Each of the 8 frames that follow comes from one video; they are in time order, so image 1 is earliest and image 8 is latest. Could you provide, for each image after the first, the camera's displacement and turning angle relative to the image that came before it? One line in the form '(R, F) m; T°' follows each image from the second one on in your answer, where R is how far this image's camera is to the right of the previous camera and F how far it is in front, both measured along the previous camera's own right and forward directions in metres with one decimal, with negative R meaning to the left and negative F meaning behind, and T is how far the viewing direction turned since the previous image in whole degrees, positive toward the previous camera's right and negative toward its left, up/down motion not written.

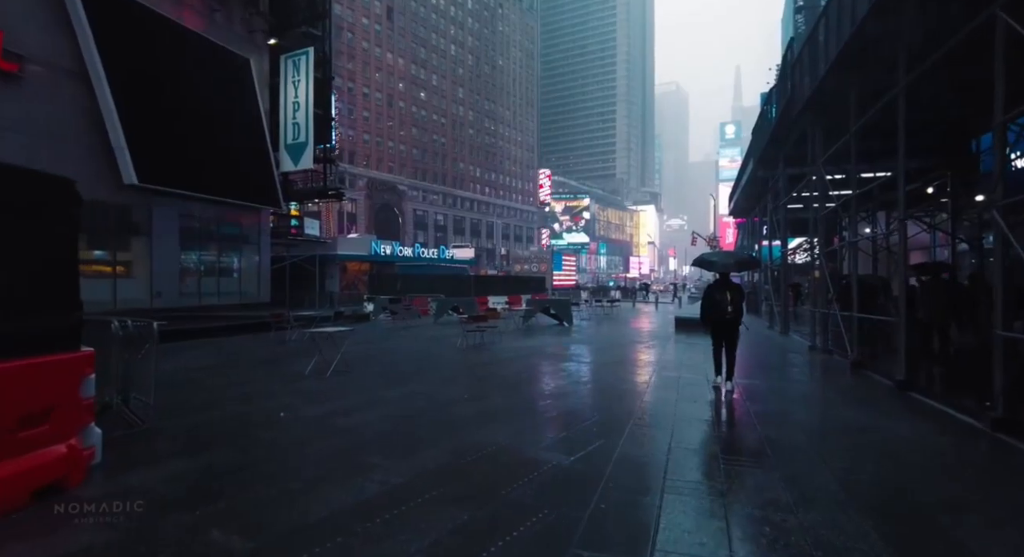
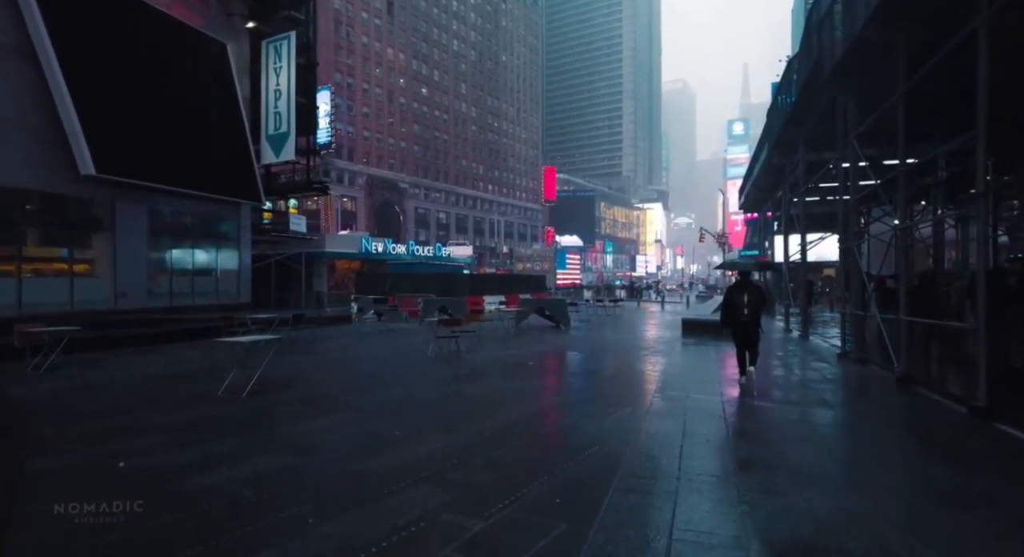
(+0.6, +1.9) m; -1°
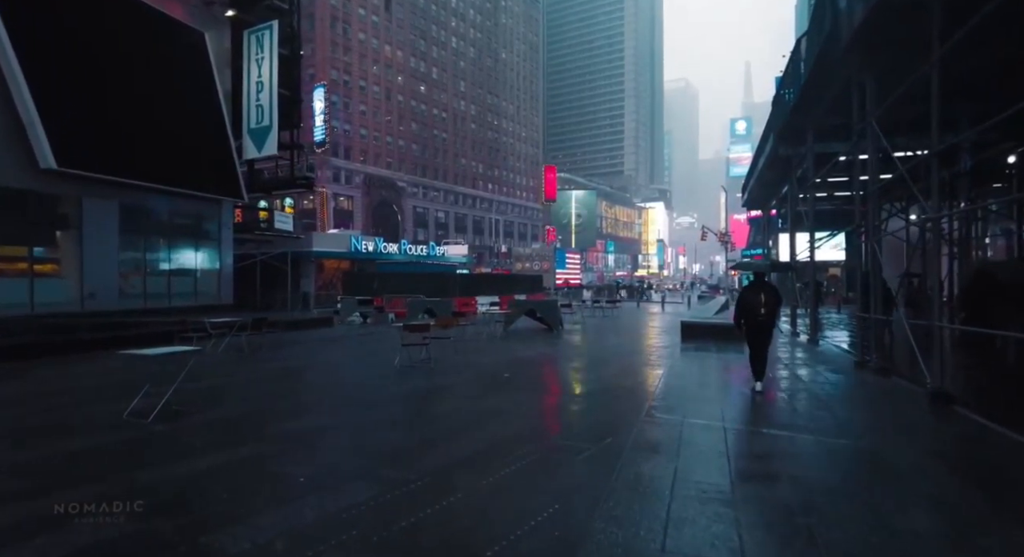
(+0.5, +1.3) m; 0°
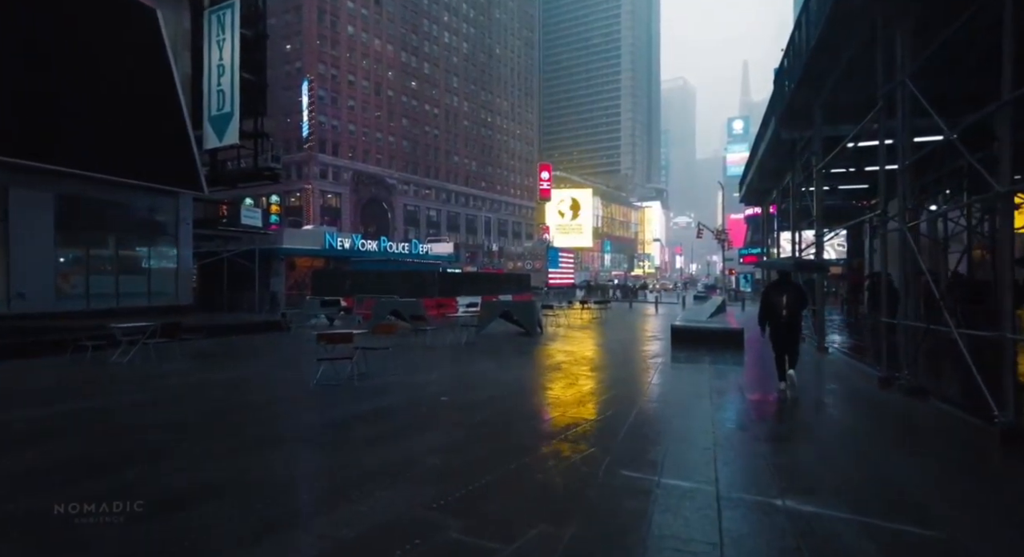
(+0.7, +2.0) m; 0°
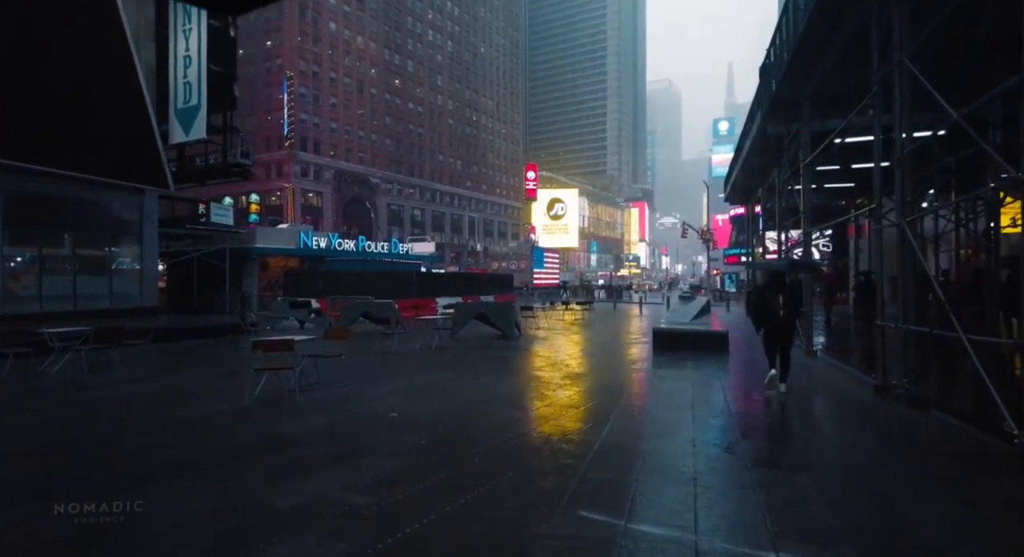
(+0.3, +0.8) m; +1°
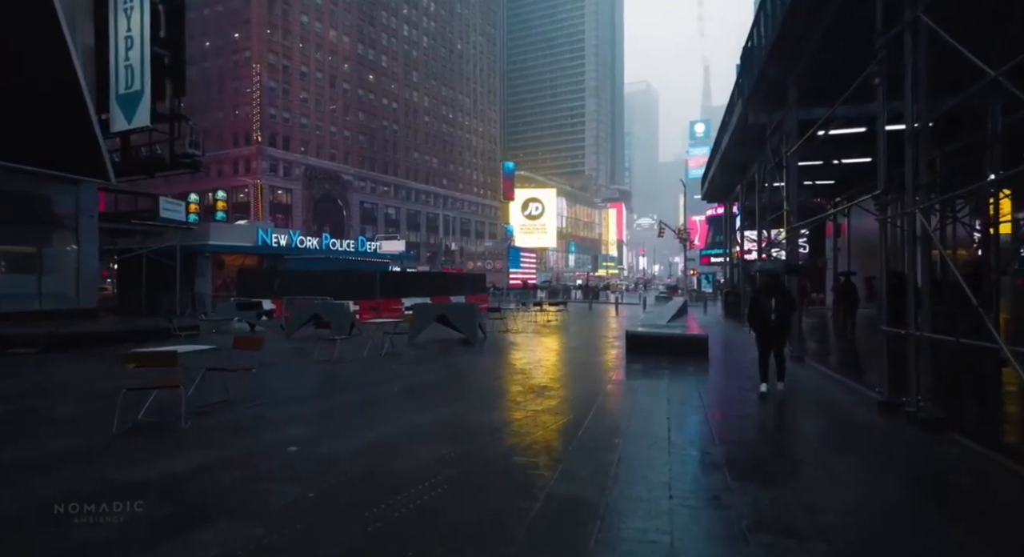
(+0.4, +1.3) m; +2°
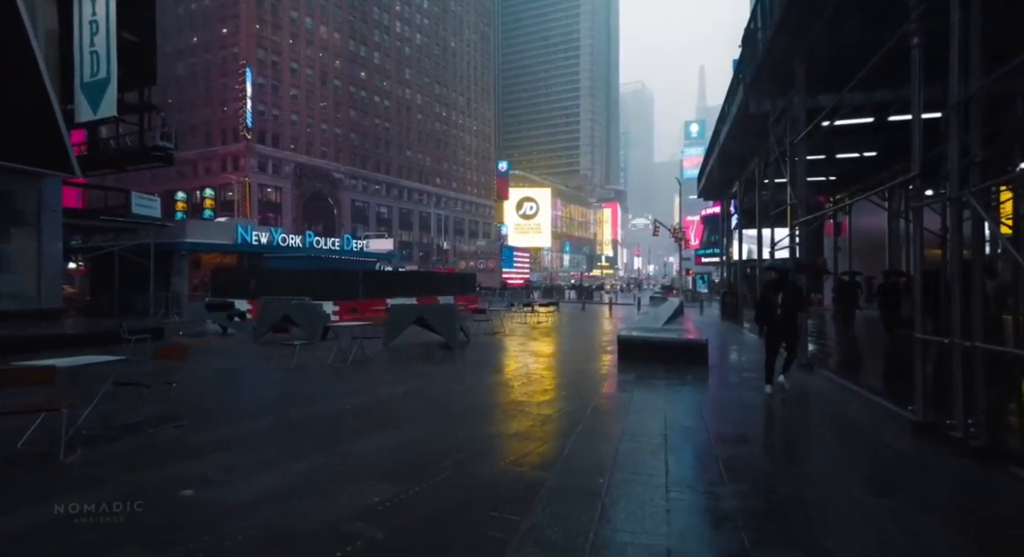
(+0.3, +1.1) m; 0°
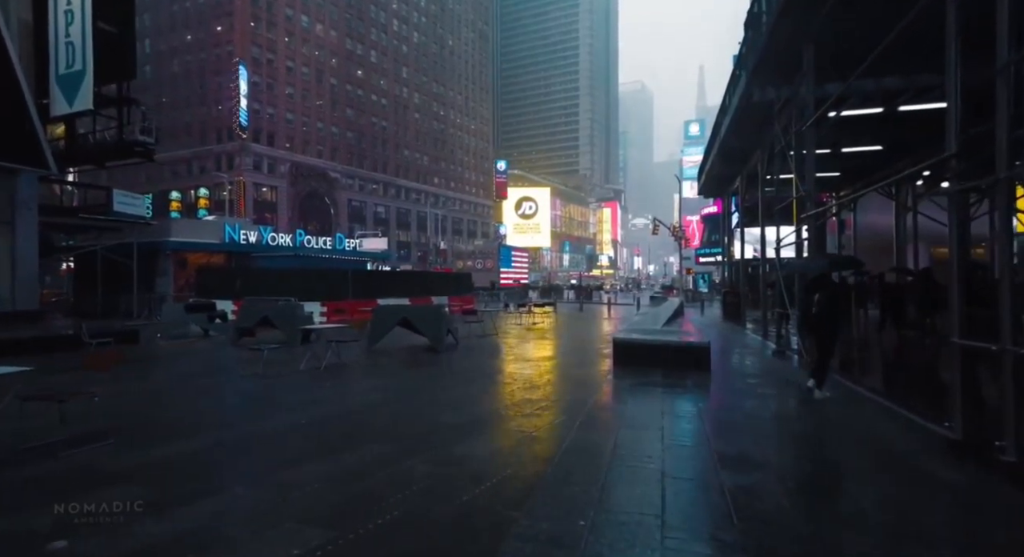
(+0.2, +0.8) m; 0°
